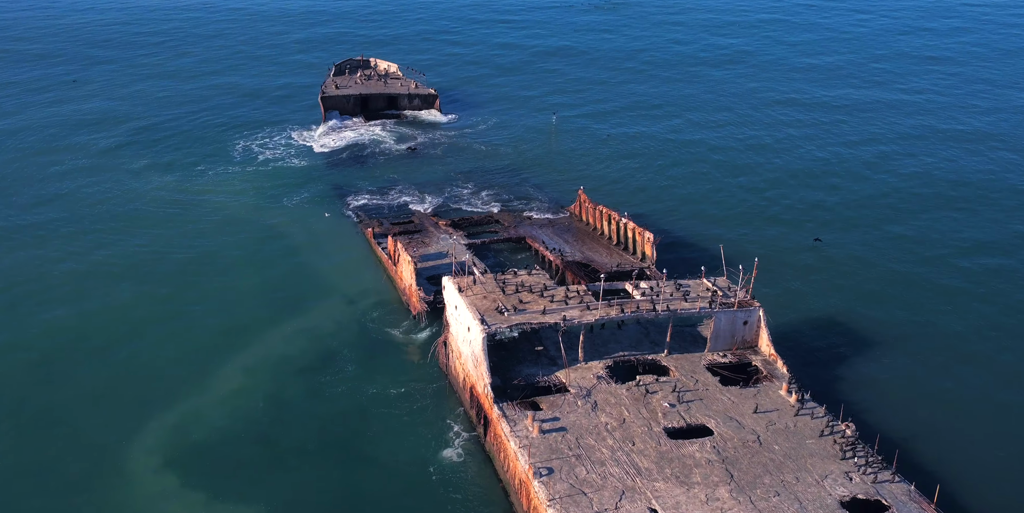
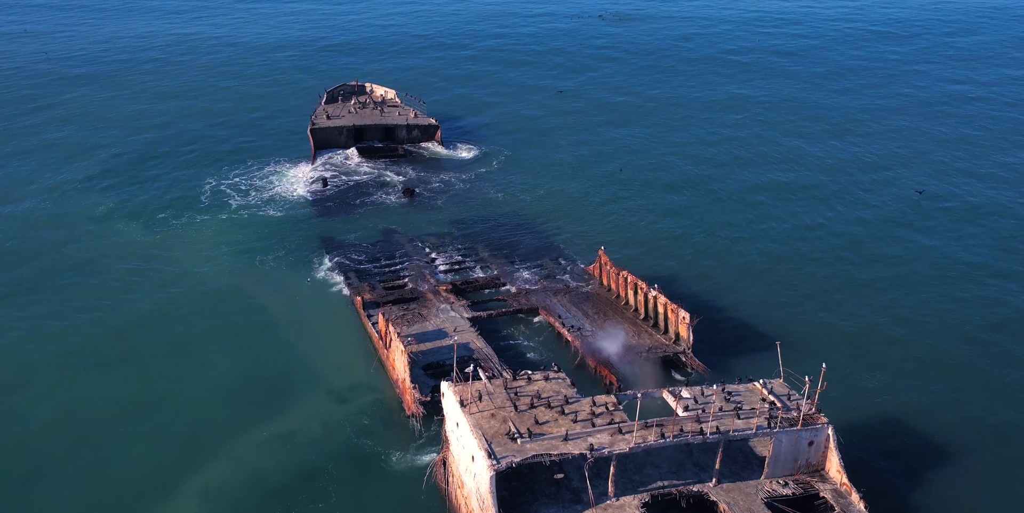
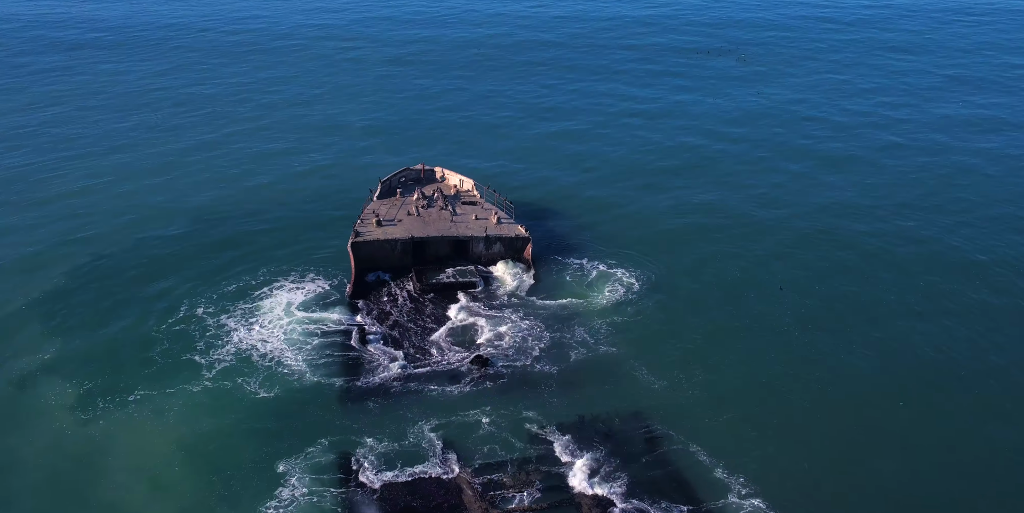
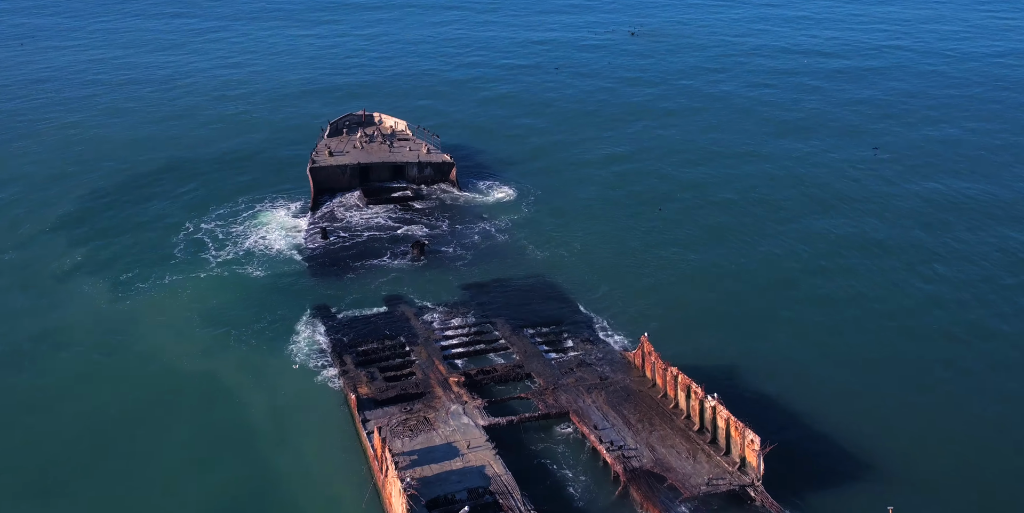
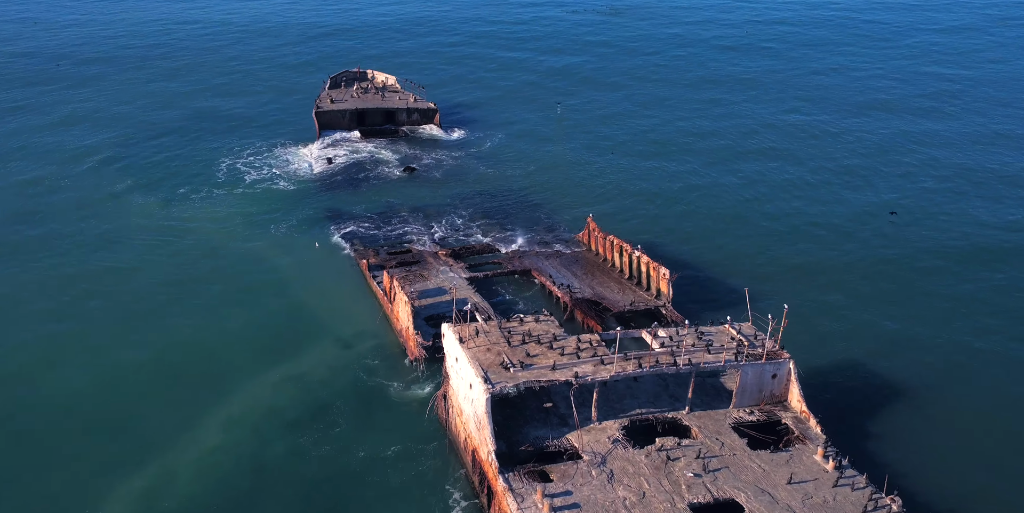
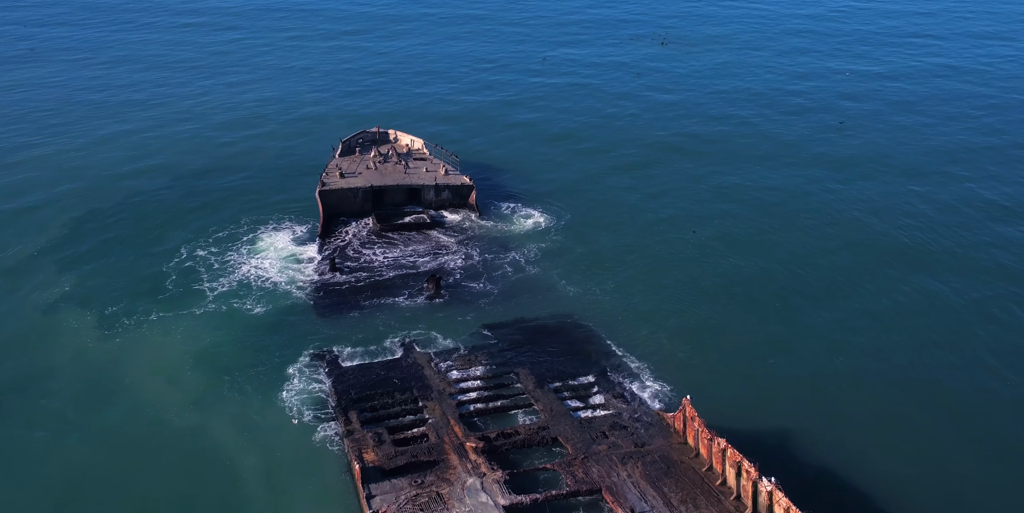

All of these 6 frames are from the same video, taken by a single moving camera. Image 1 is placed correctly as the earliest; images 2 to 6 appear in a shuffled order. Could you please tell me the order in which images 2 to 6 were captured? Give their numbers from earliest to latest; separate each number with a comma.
5, 2, 4, 6, 3
